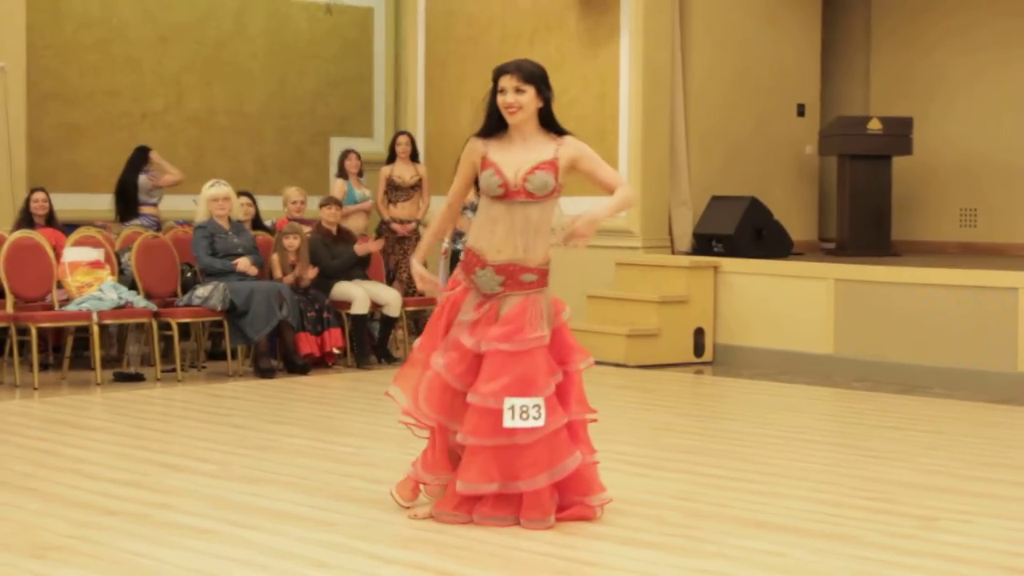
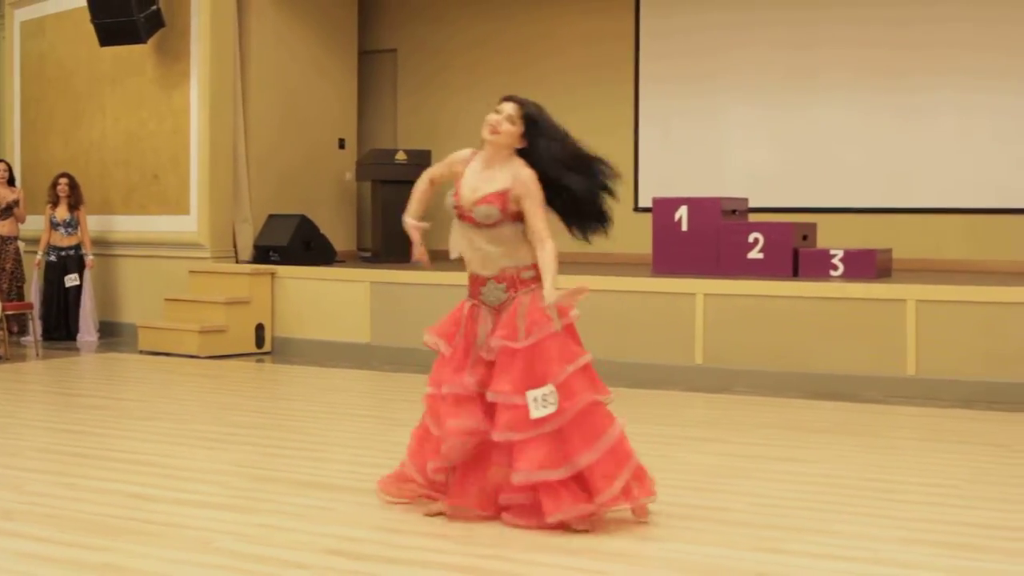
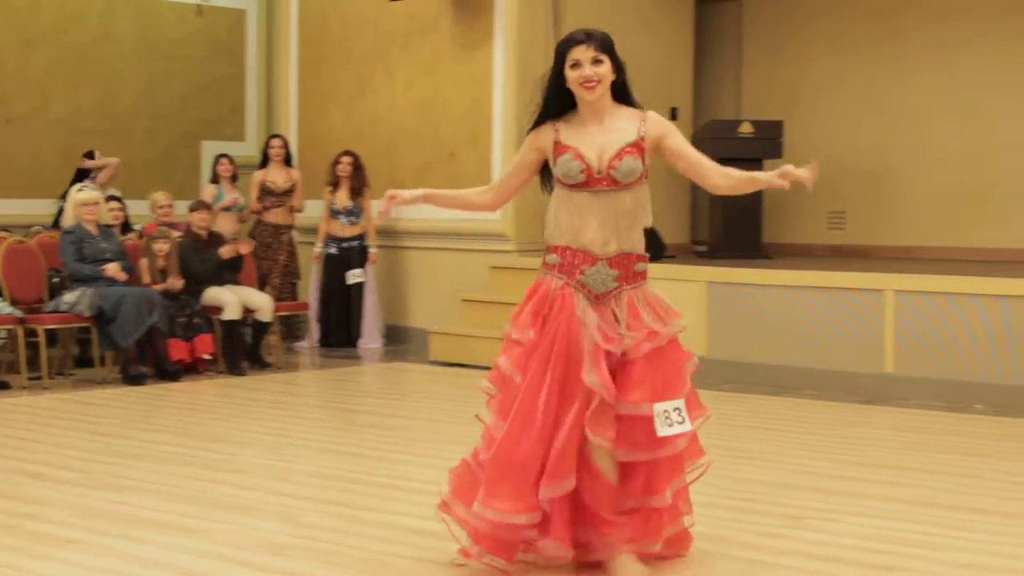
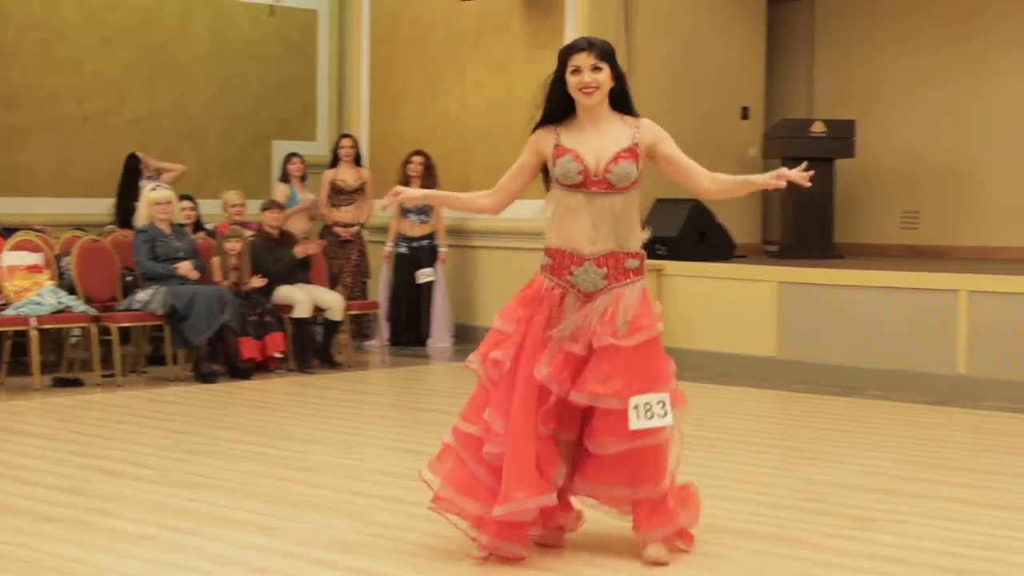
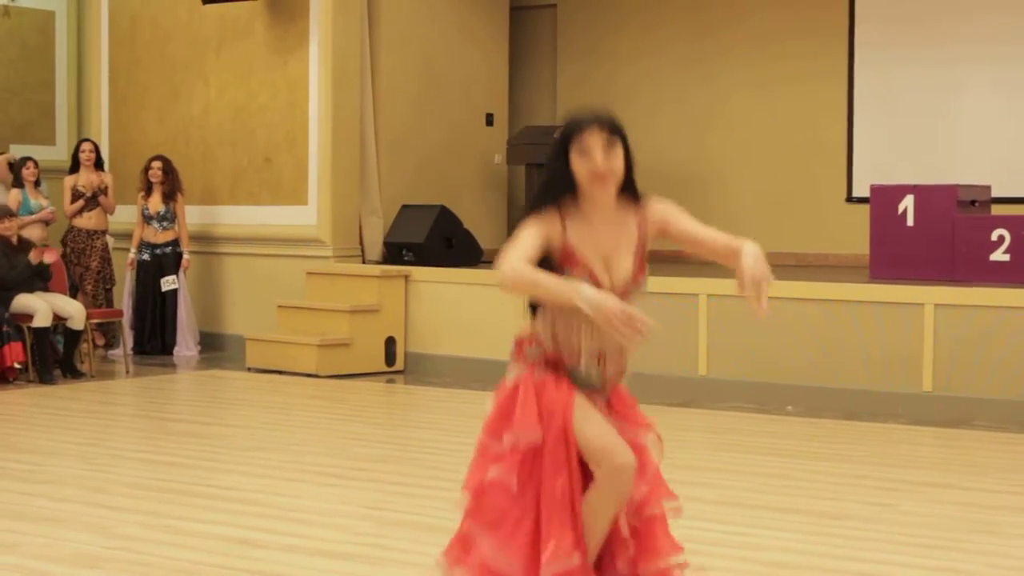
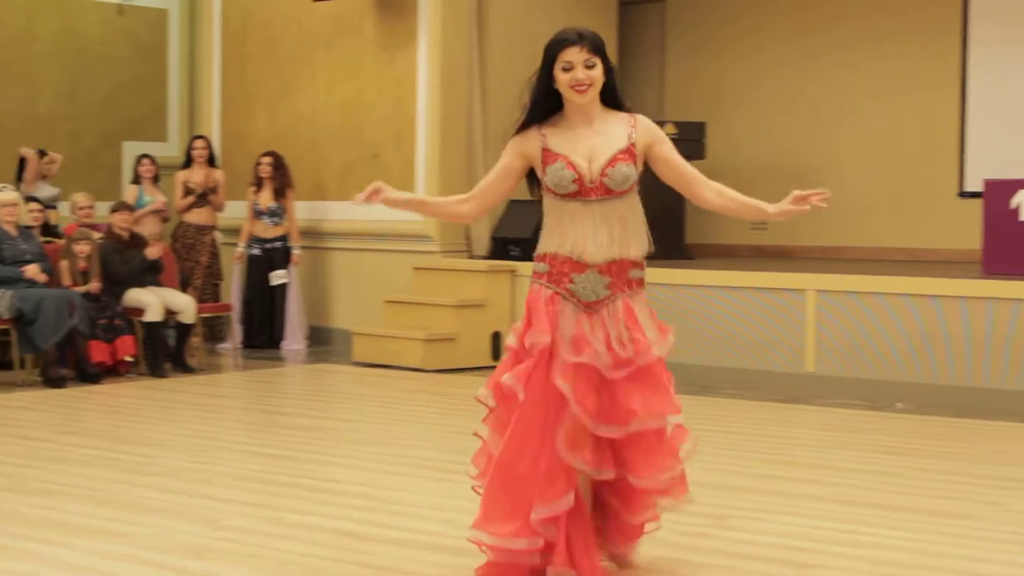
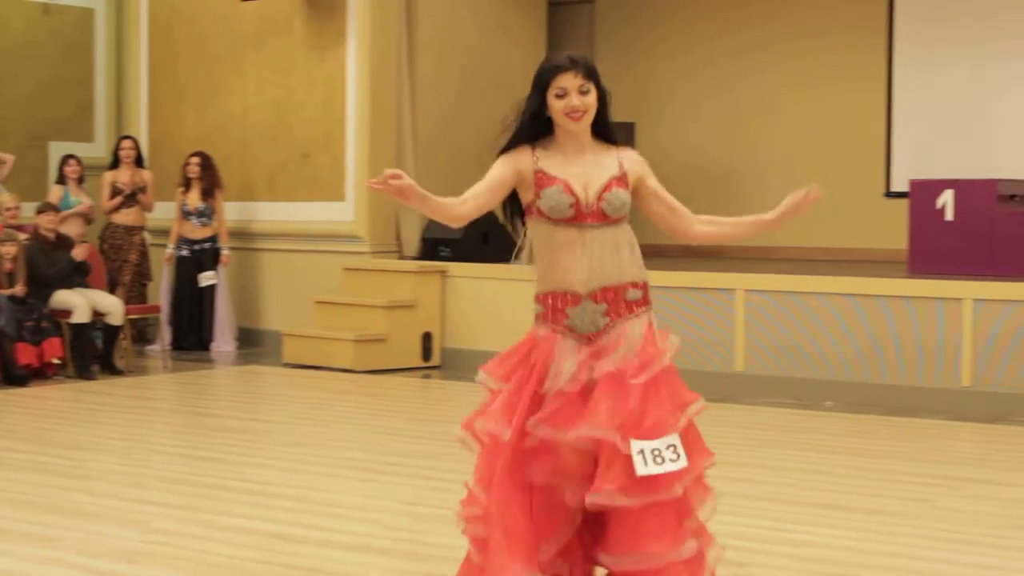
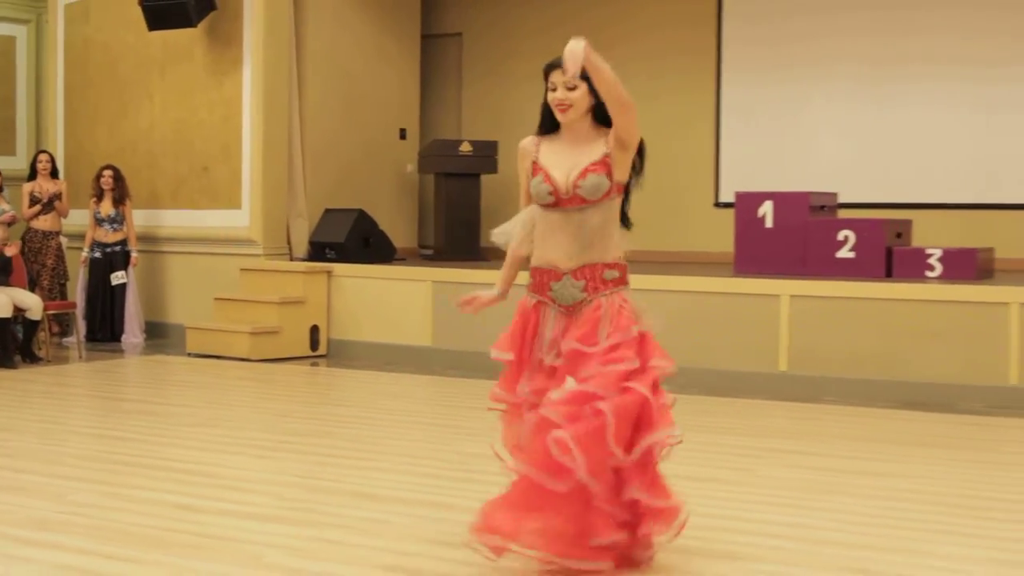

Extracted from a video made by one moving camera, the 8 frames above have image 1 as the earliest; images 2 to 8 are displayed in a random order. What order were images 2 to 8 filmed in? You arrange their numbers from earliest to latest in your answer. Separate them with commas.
4, 3, 6, 7, 5, 8, 2
